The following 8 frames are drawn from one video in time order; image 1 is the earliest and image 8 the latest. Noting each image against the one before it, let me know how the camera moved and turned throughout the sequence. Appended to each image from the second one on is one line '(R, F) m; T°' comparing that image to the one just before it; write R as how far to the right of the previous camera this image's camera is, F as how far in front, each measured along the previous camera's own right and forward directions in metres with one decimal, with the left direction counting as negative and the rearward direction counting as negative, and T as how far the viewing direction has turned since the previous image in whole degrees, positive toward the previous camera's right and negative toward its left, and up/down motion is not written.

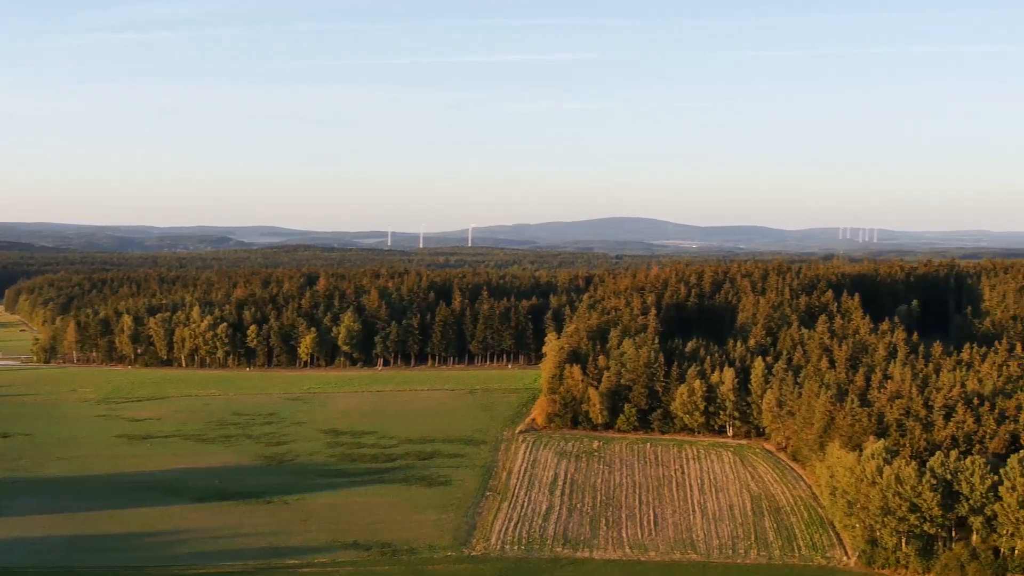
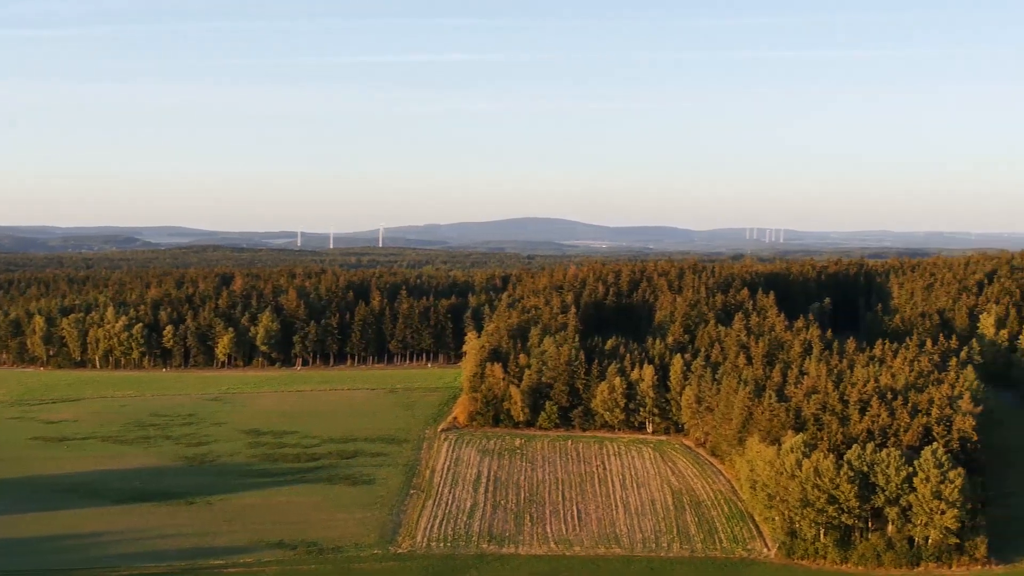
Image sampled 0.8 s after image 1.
(-0.5, -0.3) m; +4°
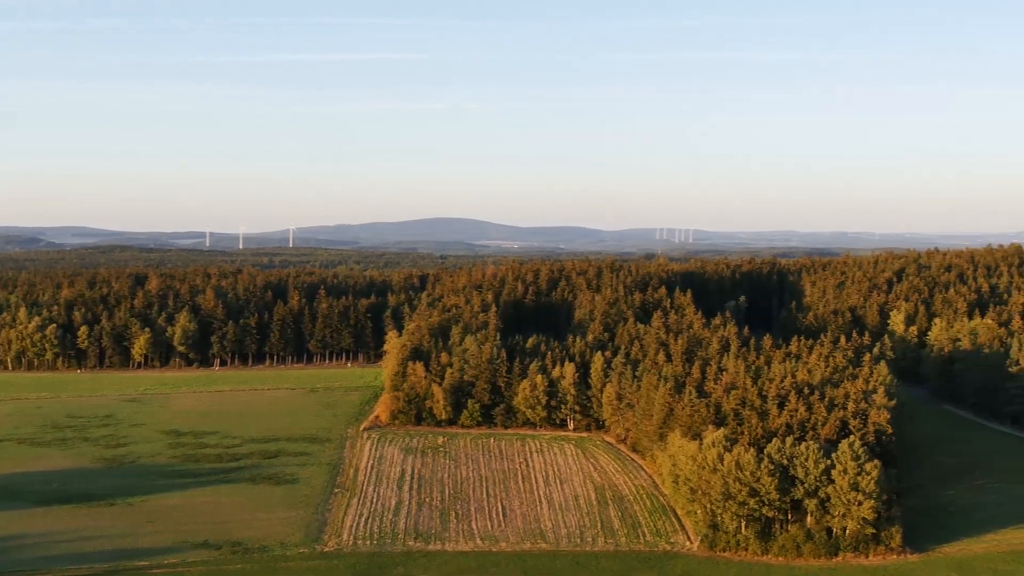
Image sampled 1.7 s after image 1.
(-0.5, -0.3) m; +4°
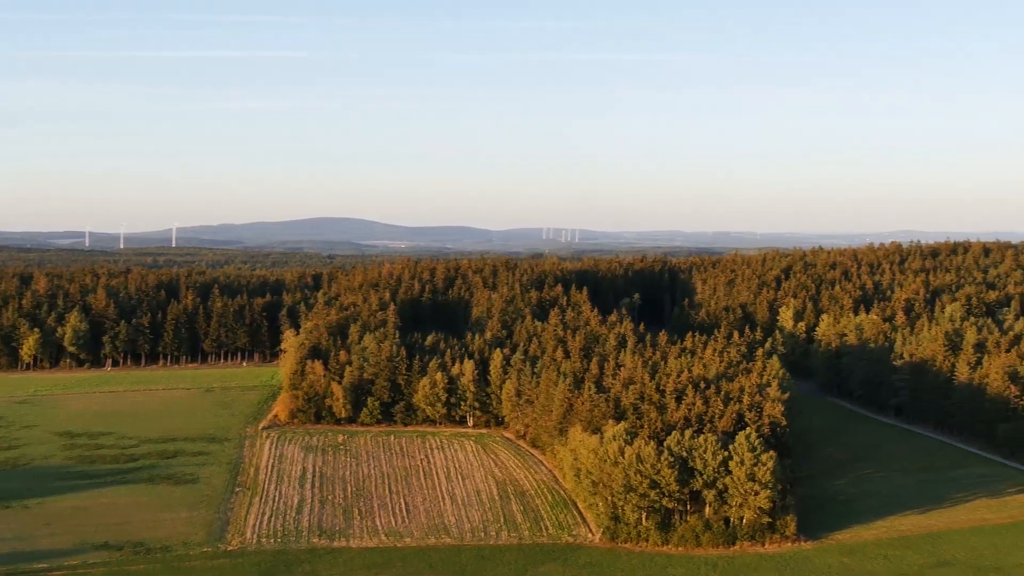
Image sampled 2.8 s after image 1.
(-0.6, -0.4) m; +5°
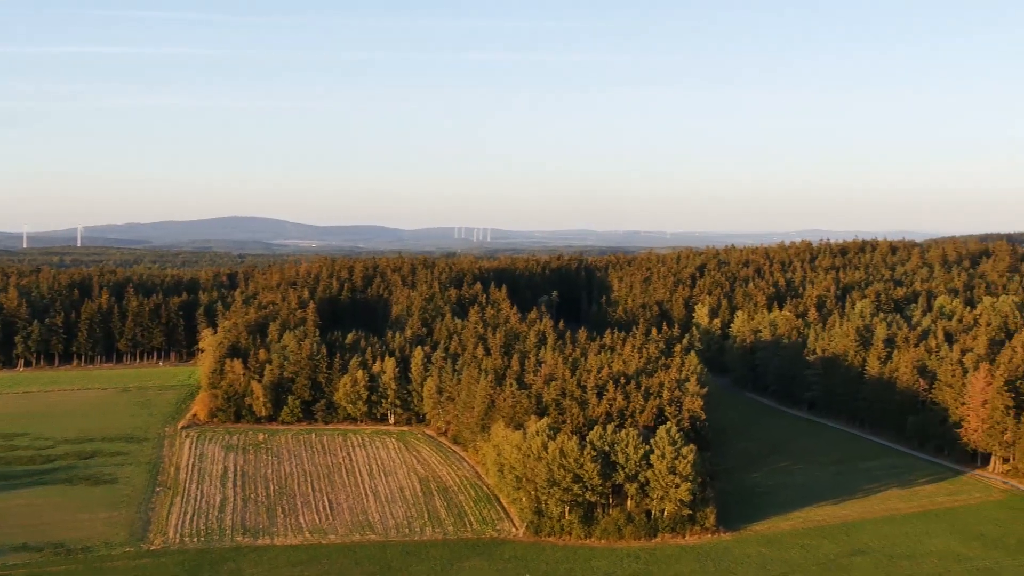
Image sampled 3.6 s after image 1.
(-0.4, -0.4) m; +4°
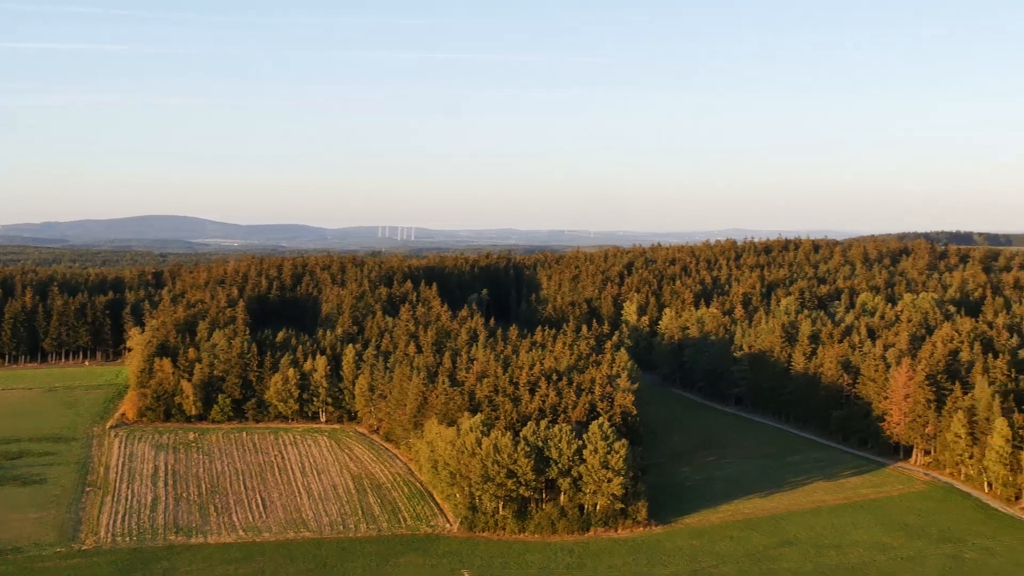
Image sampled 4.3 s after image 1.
(-0.3, -0.3) m; +3°
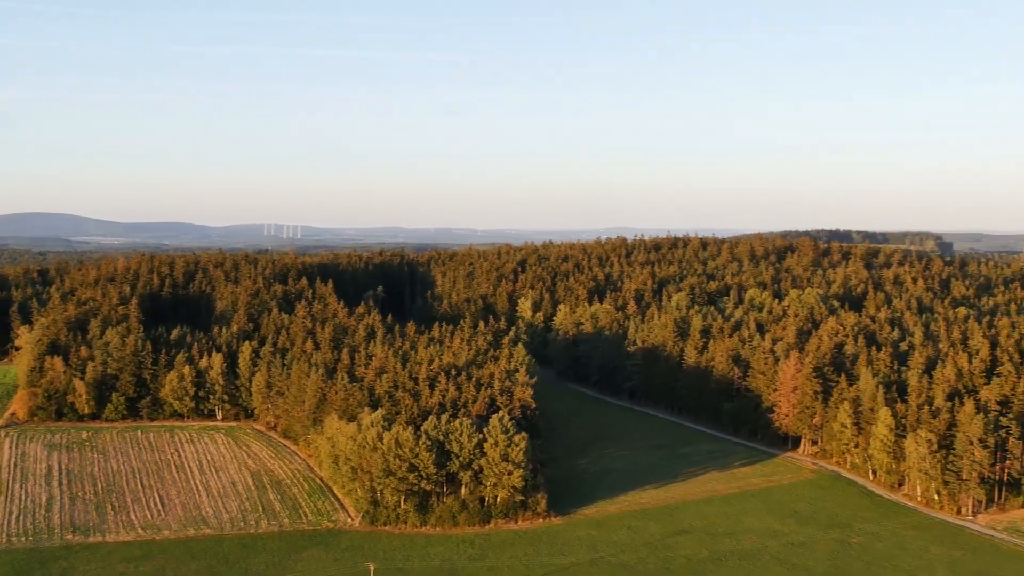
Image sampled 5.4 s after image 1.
(-0.5, -0.5) m; +5°
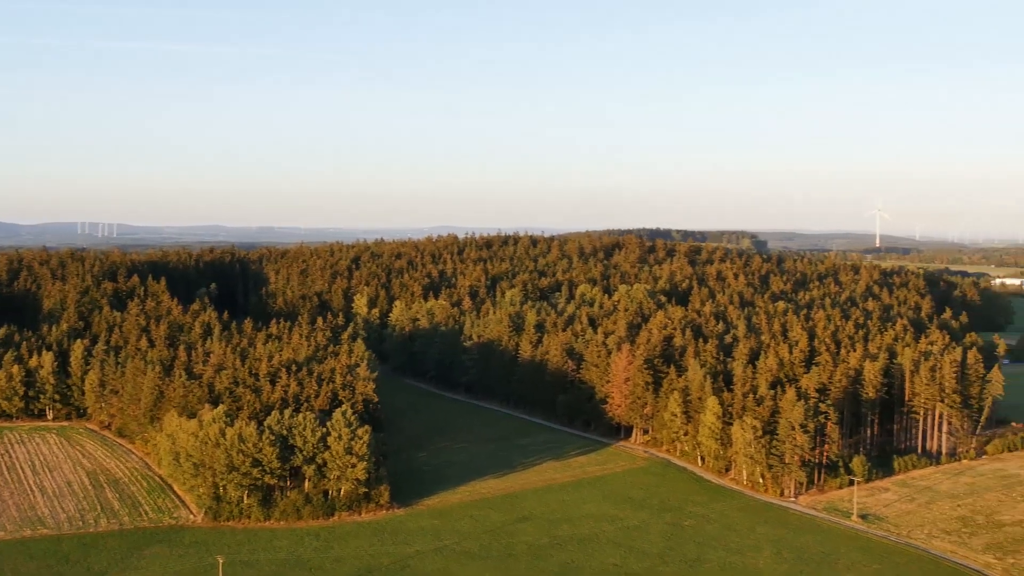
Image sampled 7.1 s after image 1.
(-0.7, -0.9) m; +7°
